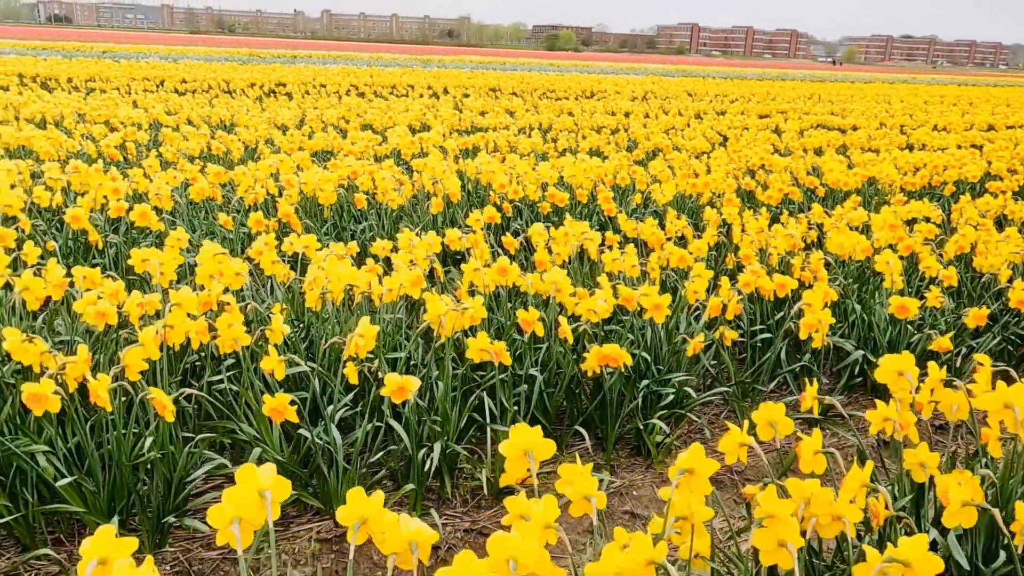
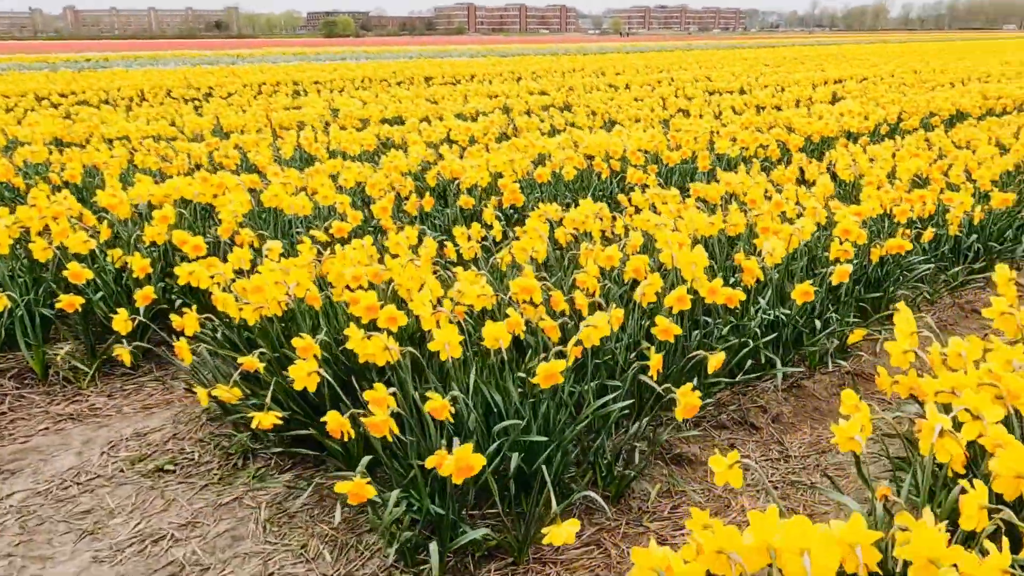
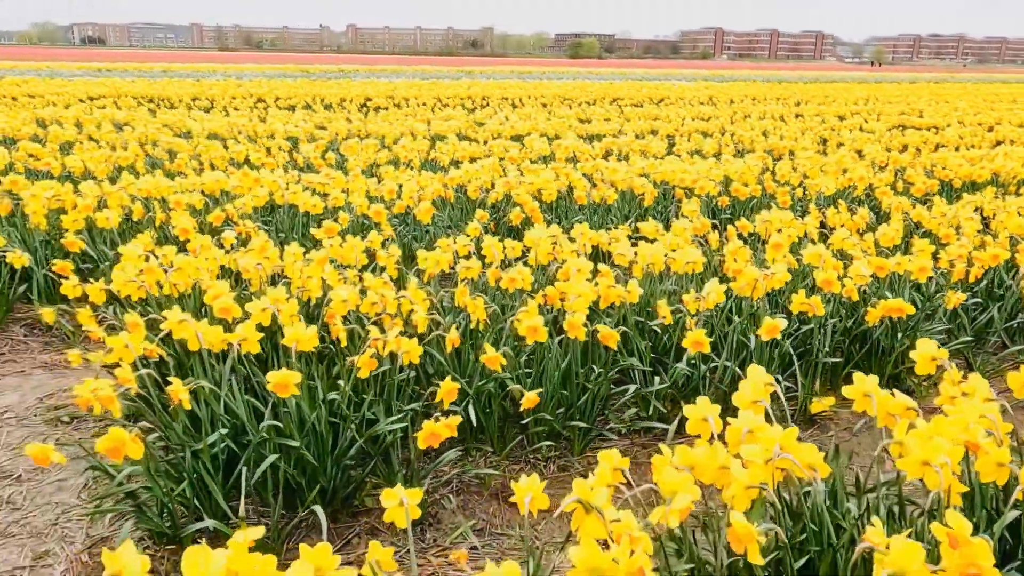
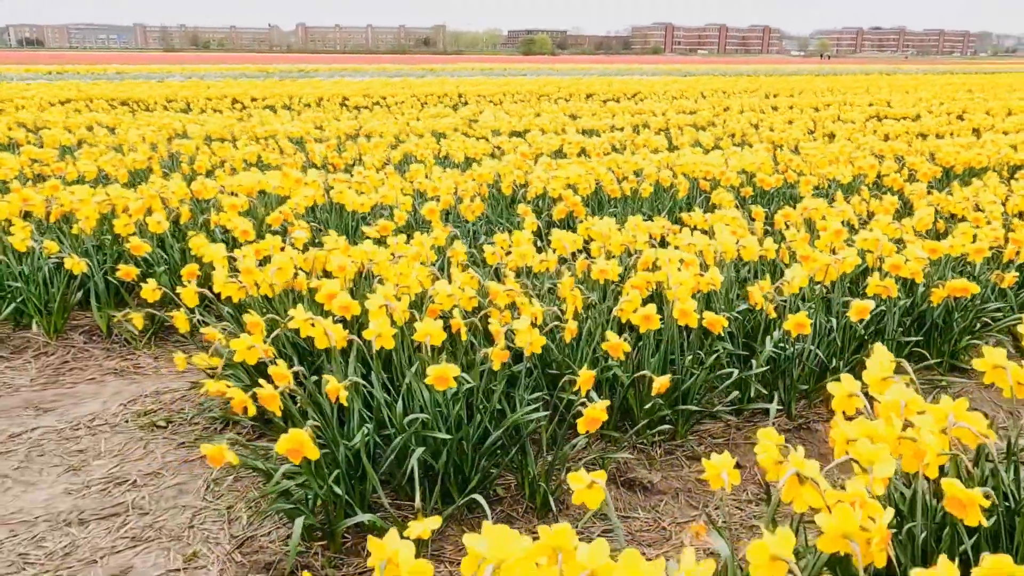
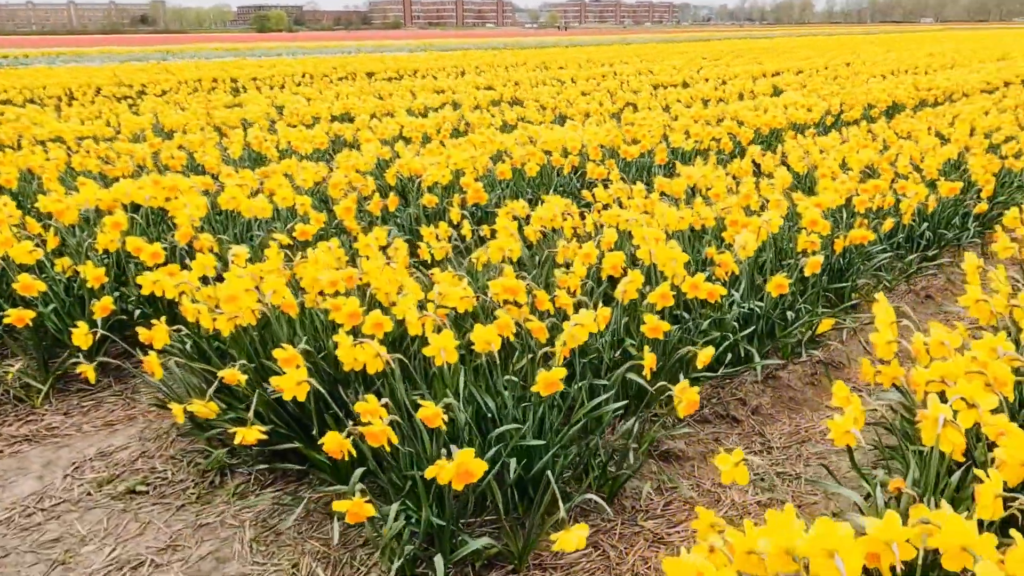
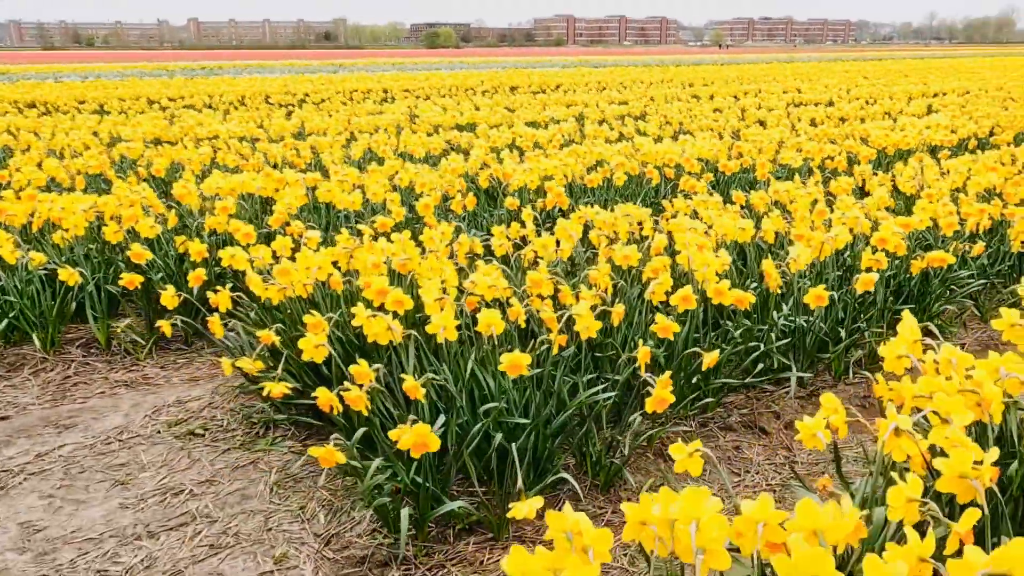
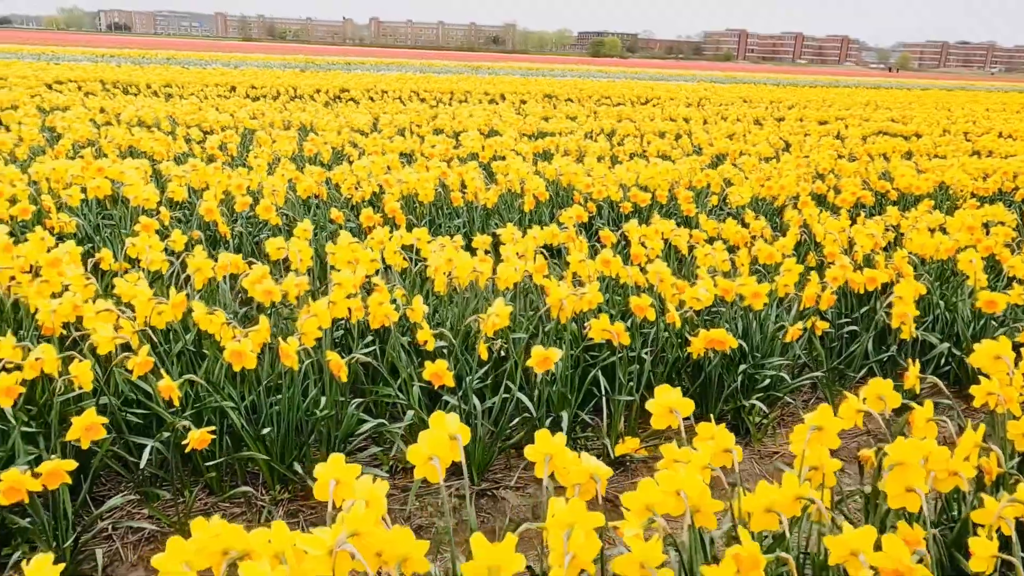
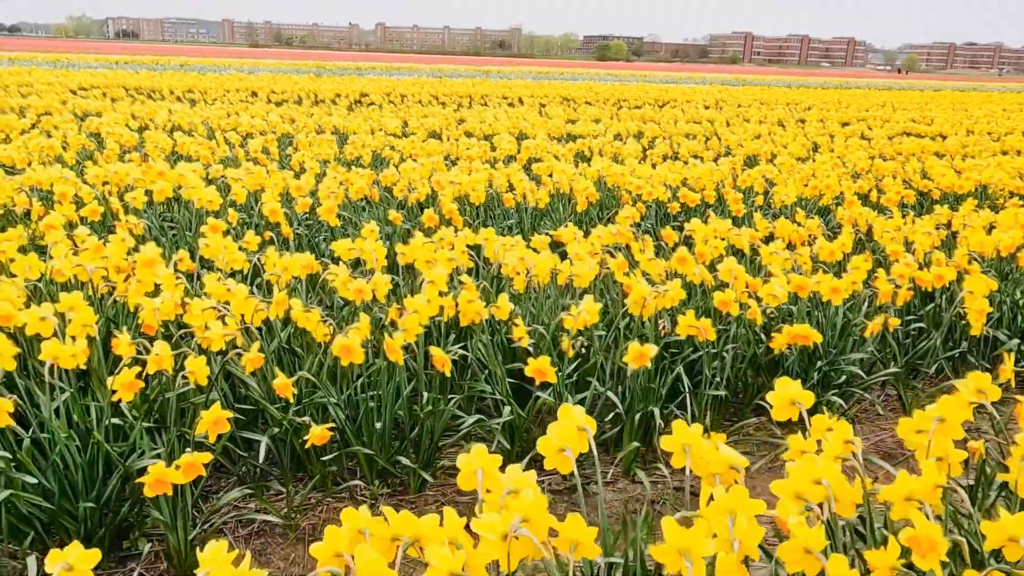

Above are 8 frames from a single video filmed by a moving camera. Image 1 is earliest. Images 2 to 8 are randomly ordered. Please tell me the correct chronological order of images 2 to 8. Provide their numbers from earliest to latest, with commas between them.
7, 8, 3, 4, 6, 2, 5
